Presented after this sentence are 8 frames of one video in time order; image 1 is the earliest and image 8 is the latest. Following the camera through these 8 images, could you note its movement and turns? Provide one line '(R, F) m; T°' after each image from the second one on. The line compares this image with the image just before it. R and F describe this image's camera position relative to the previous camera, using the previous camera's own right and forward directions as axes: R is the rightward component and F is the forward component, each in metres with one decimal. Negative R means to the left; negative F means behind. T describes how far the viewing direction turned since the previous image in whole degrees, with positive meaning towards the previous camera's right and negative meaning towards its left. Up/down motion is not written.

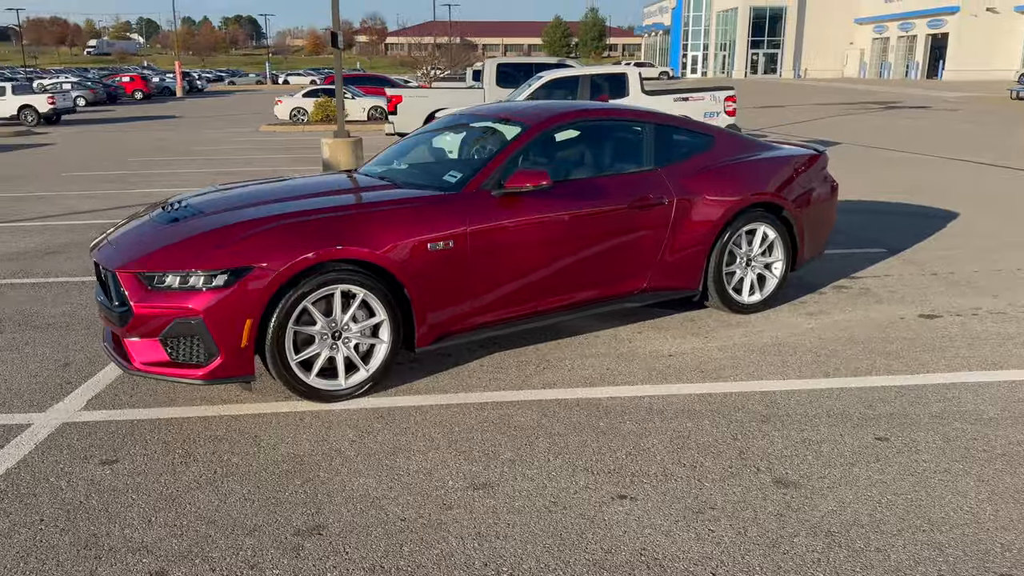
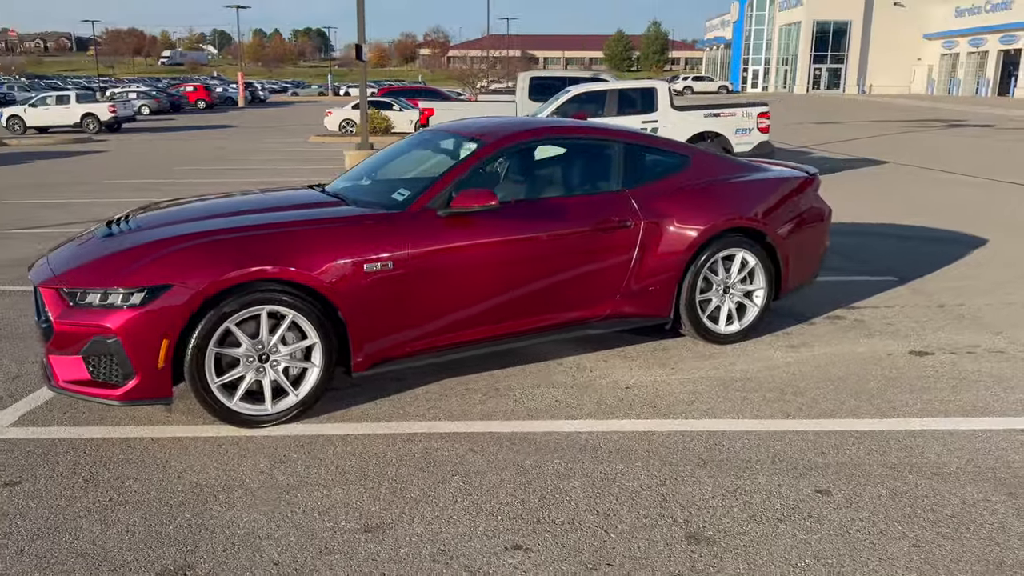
(+0.6, +0.2) m; -4°
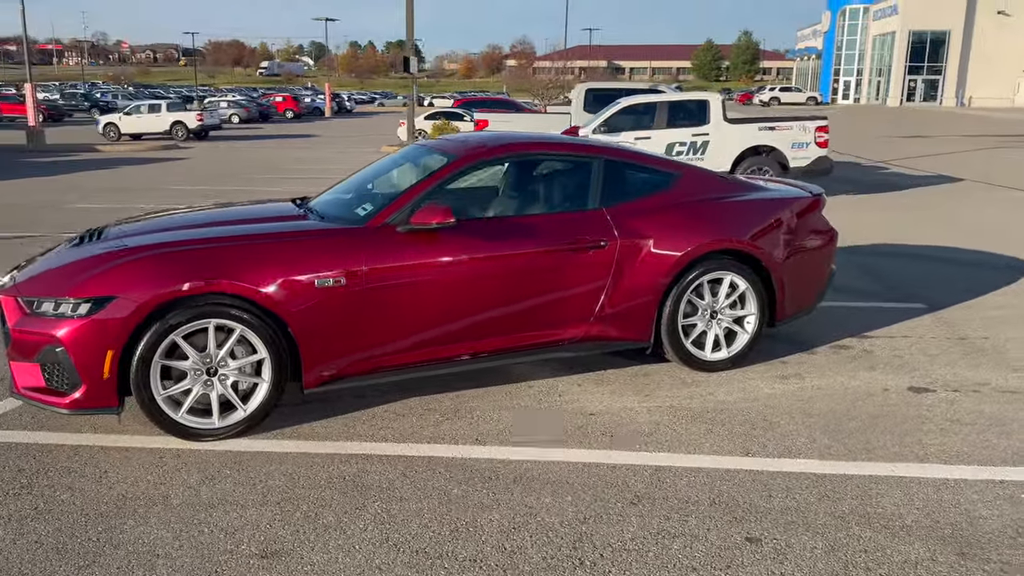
(+0.6, +0.2) m; -6°
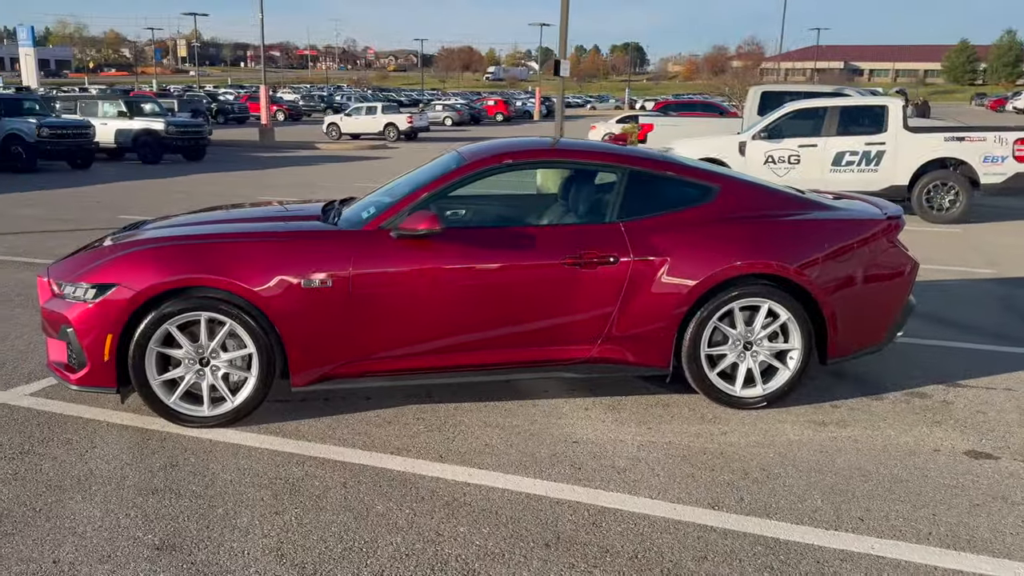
(+1.1, +0.3) m; -14°
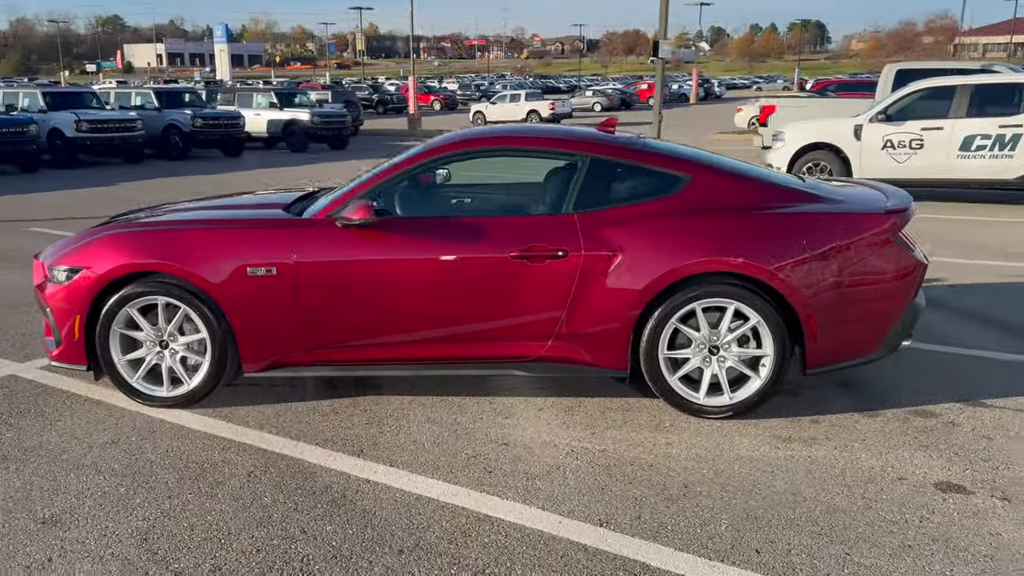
(+1.1, +0.3) m; -11°
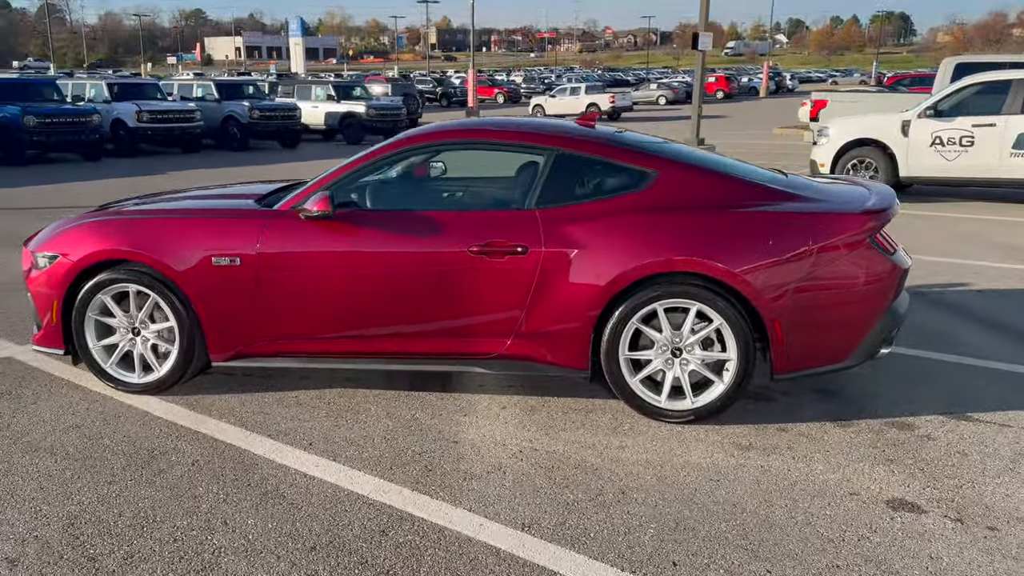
(+0.5, +0.1) m; -5°
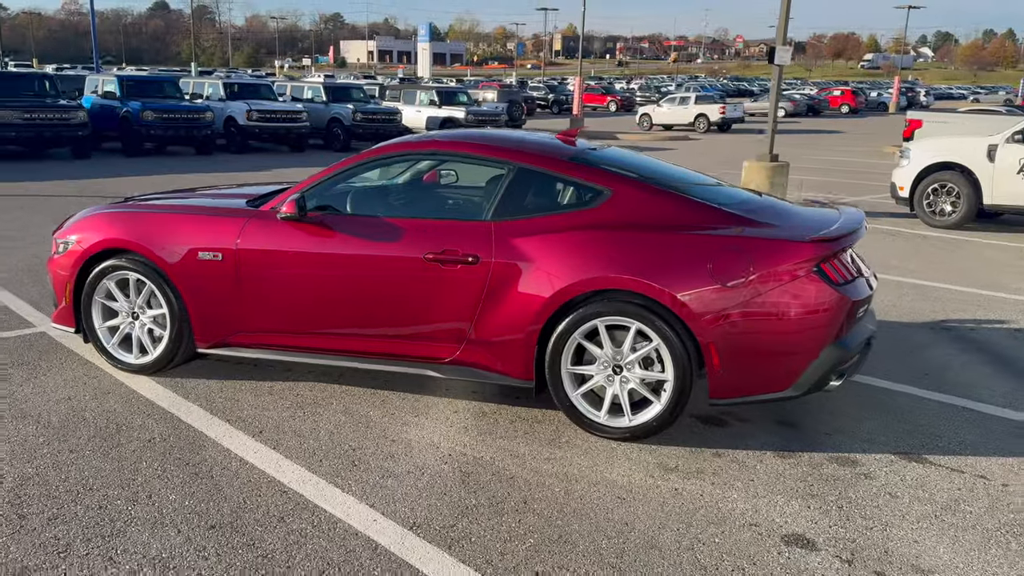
(+0.8, -0.1) m; -8°
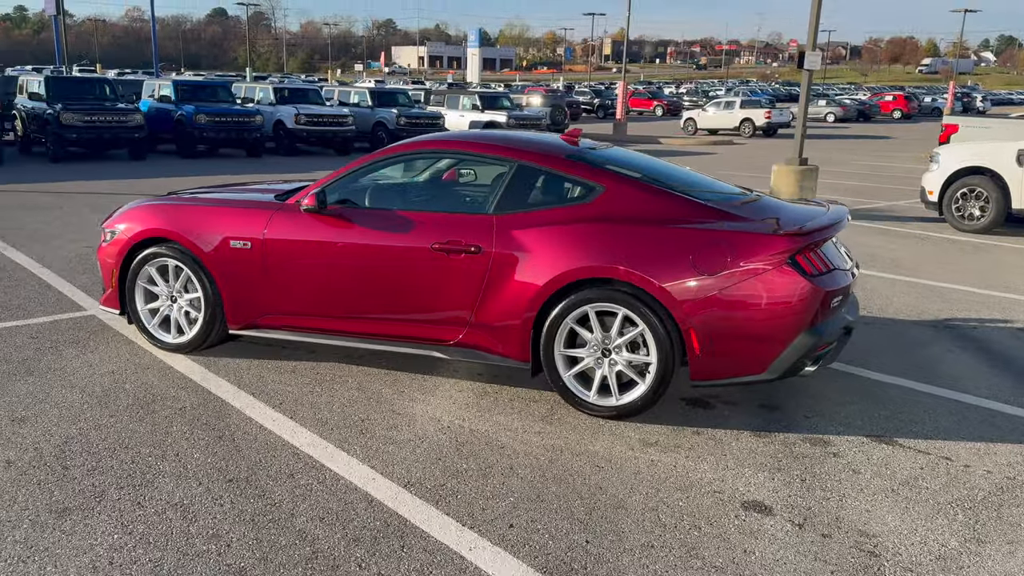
(+0.3, -0.3) m; -3°
